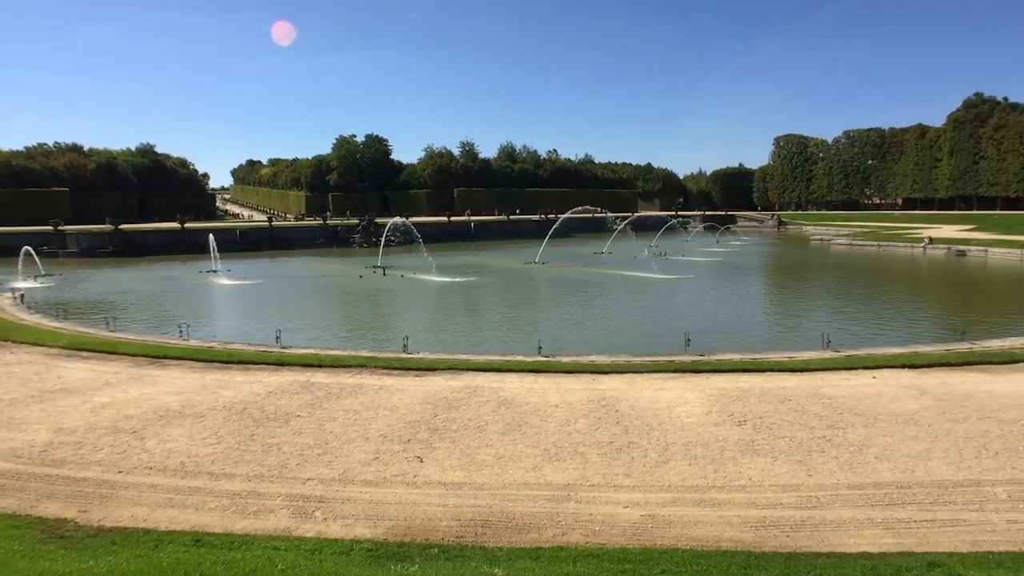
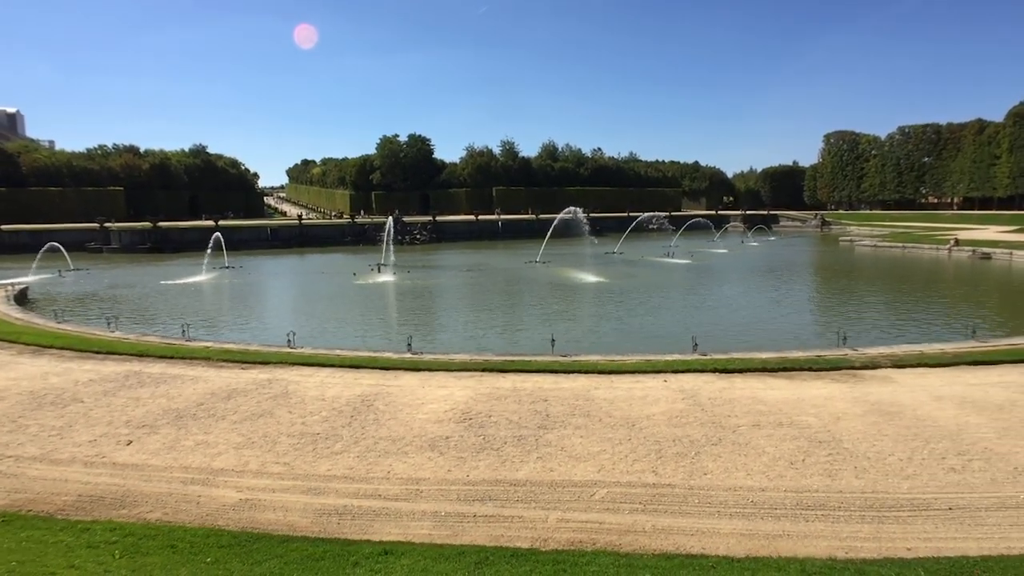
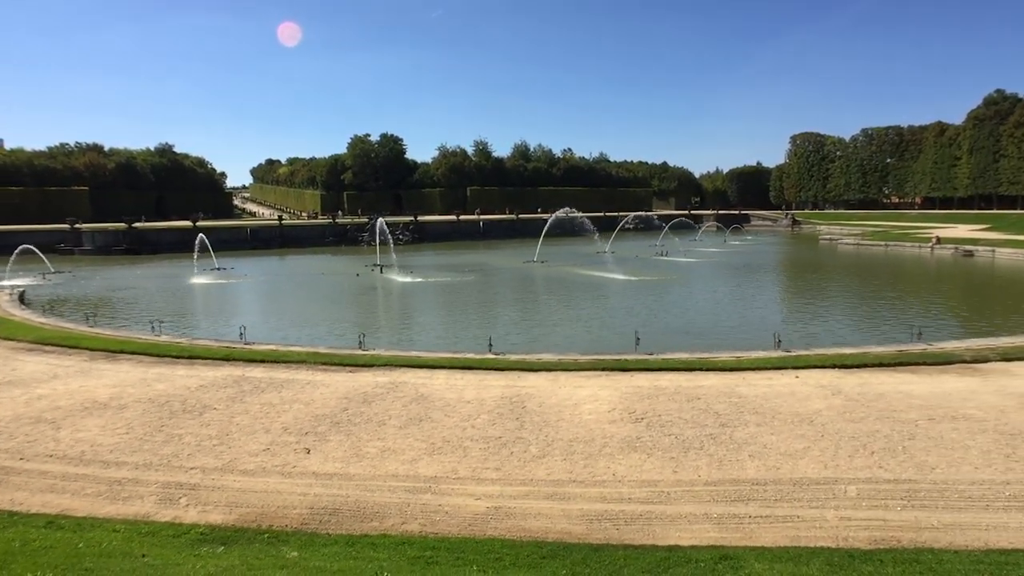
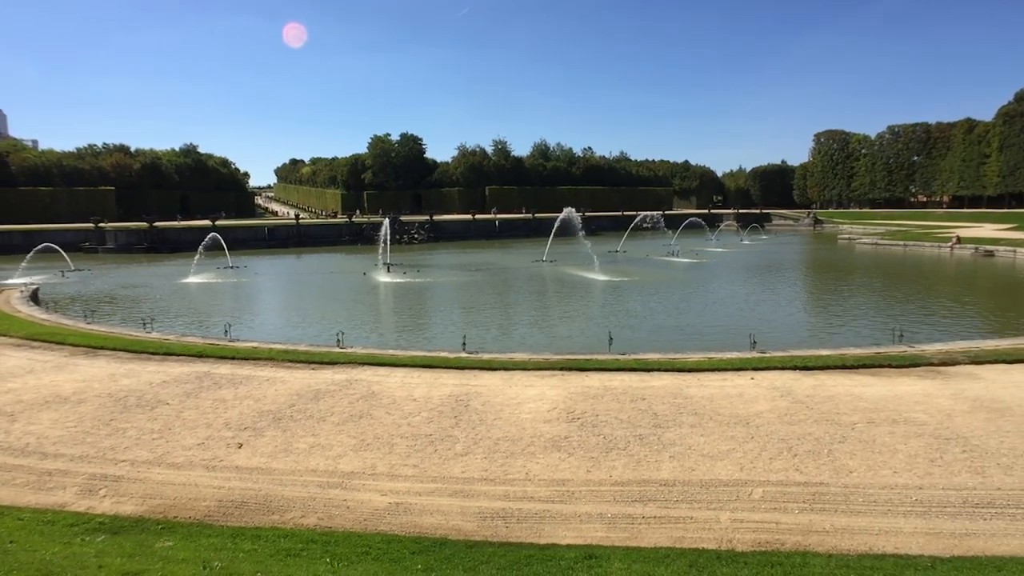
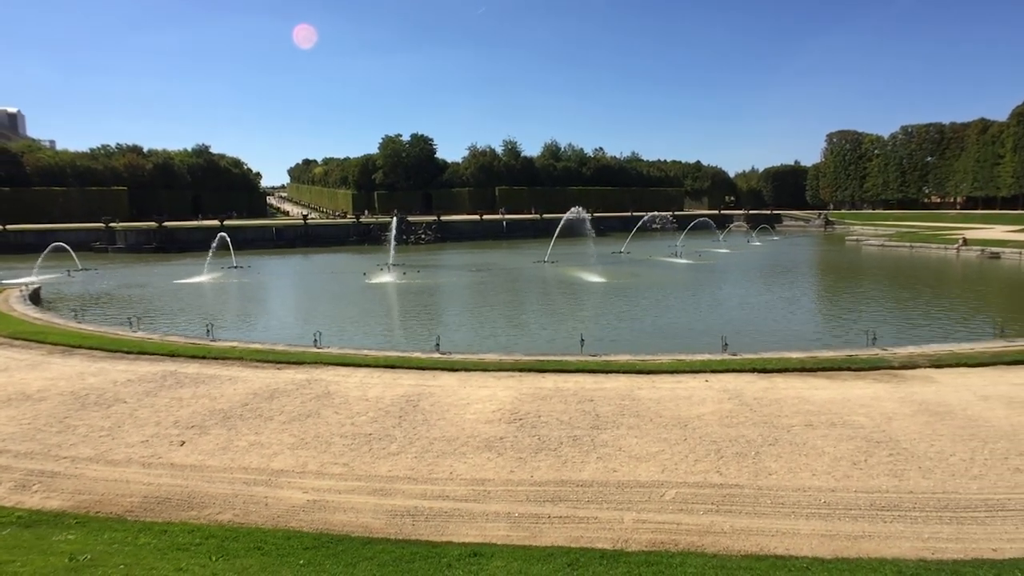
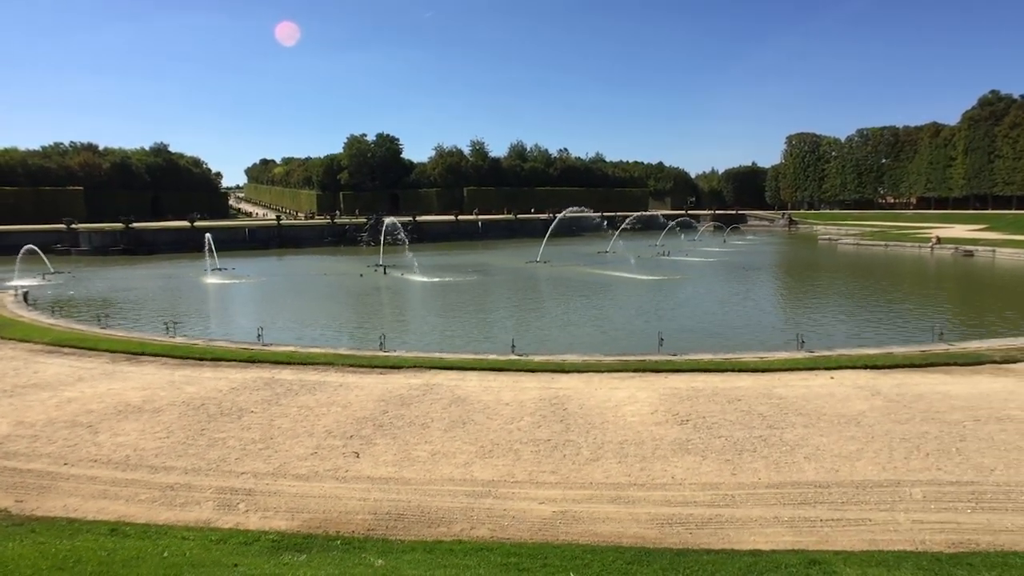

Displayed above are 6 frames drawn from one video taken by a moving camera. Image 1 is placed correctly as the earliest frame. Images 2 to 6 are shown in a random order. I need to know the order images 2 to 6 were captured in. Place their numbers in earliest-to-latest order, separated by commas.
6, 3, 4, 5, 2
